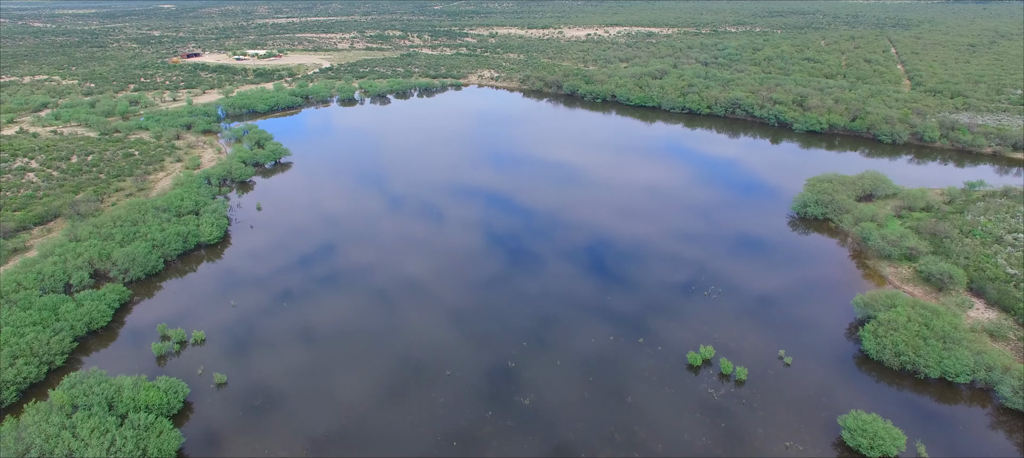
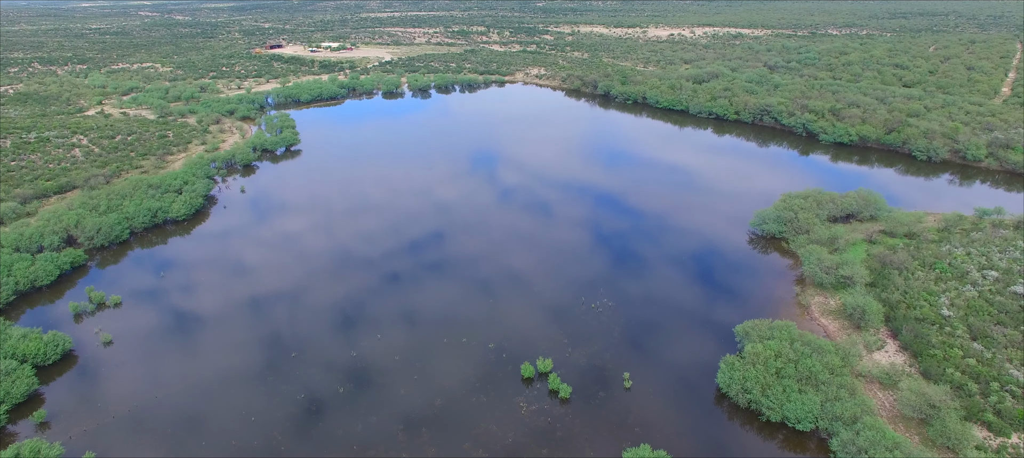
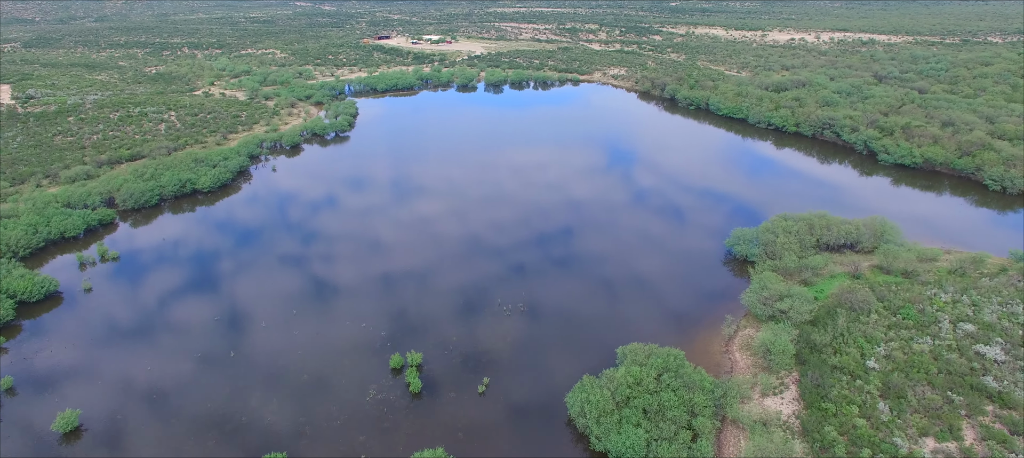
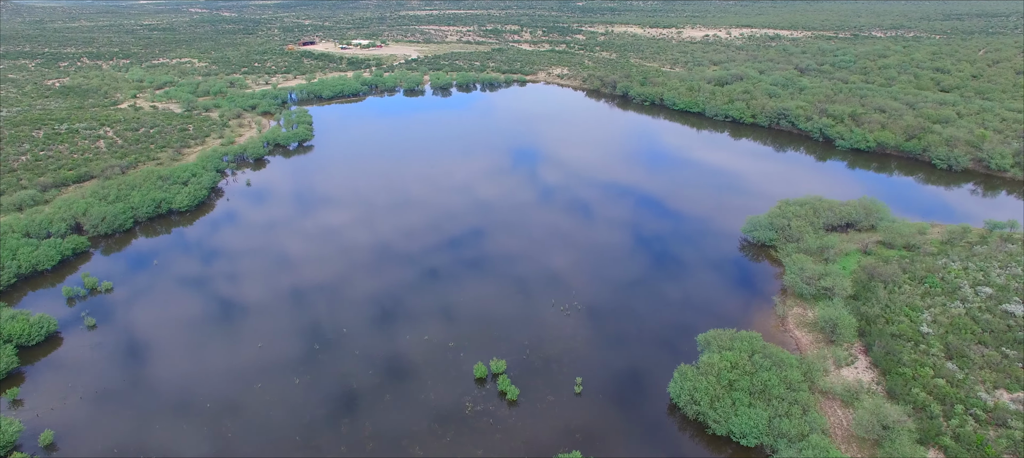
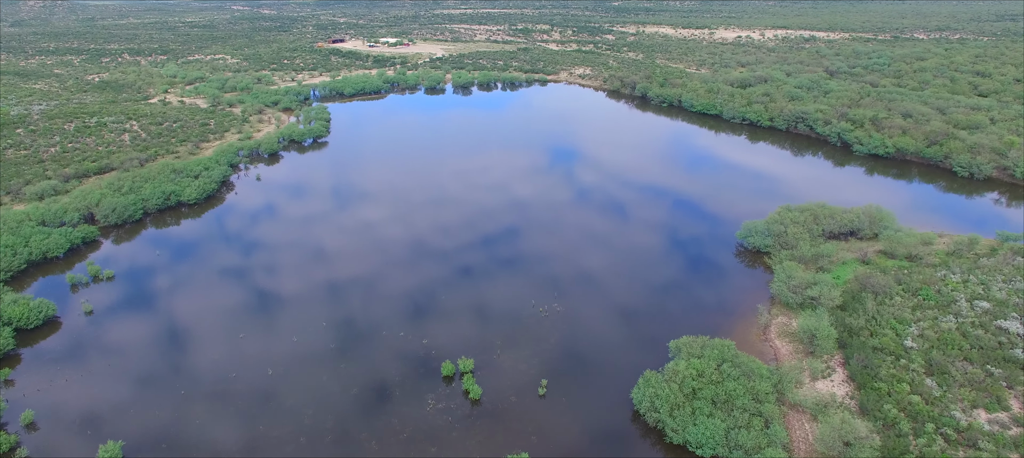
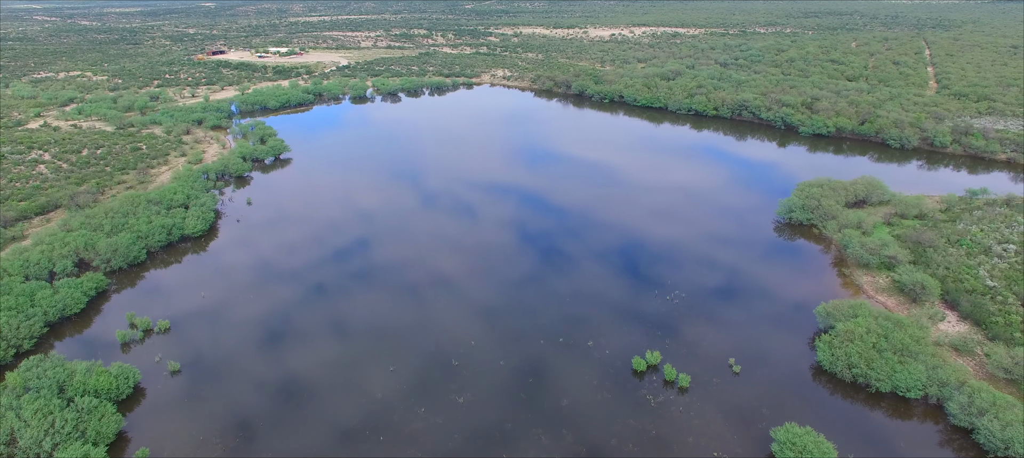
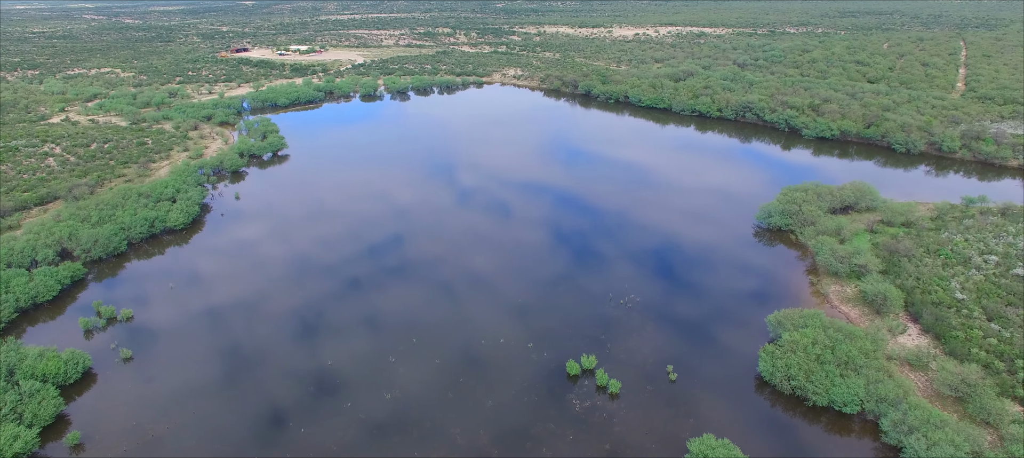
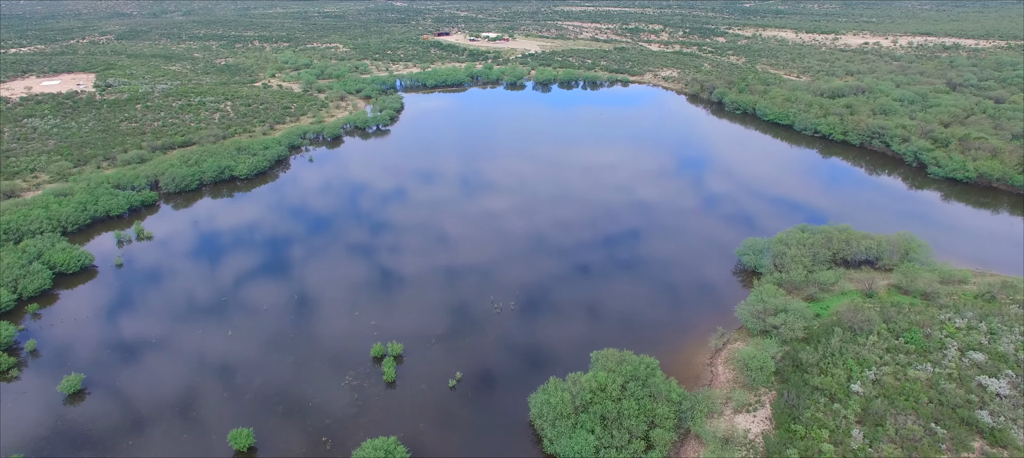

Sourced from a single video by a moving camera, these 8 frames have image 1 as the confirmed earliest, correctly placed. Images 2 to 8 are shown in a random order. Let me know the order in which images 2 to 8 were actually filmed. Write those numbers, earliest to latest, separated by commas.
6, 7, 2, 4, 5, 3, 8
